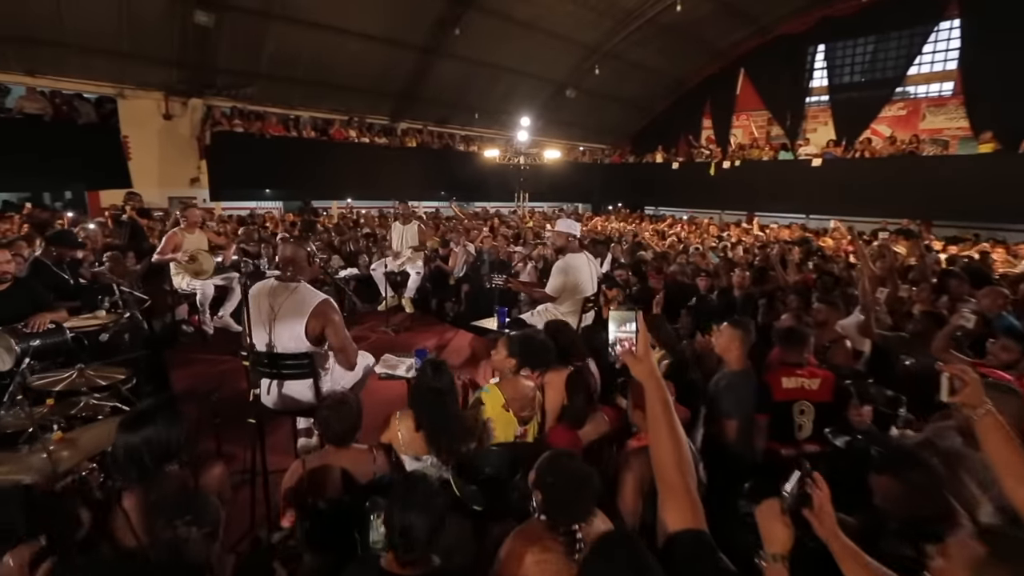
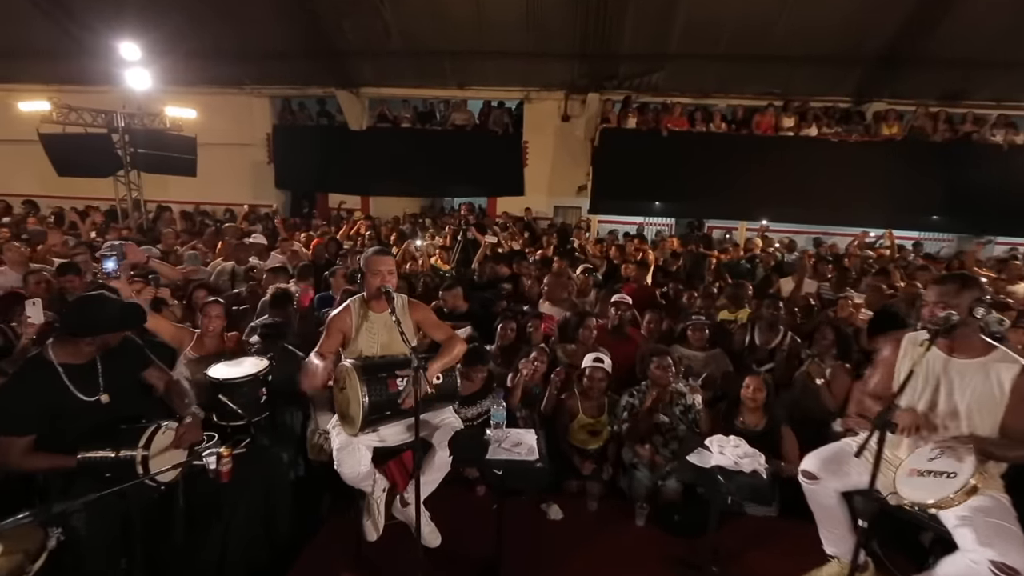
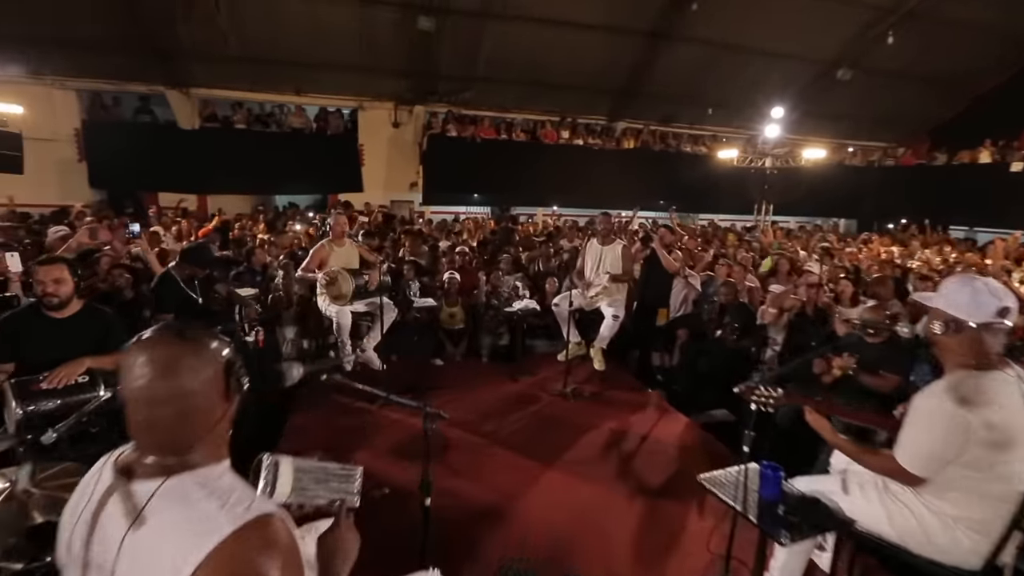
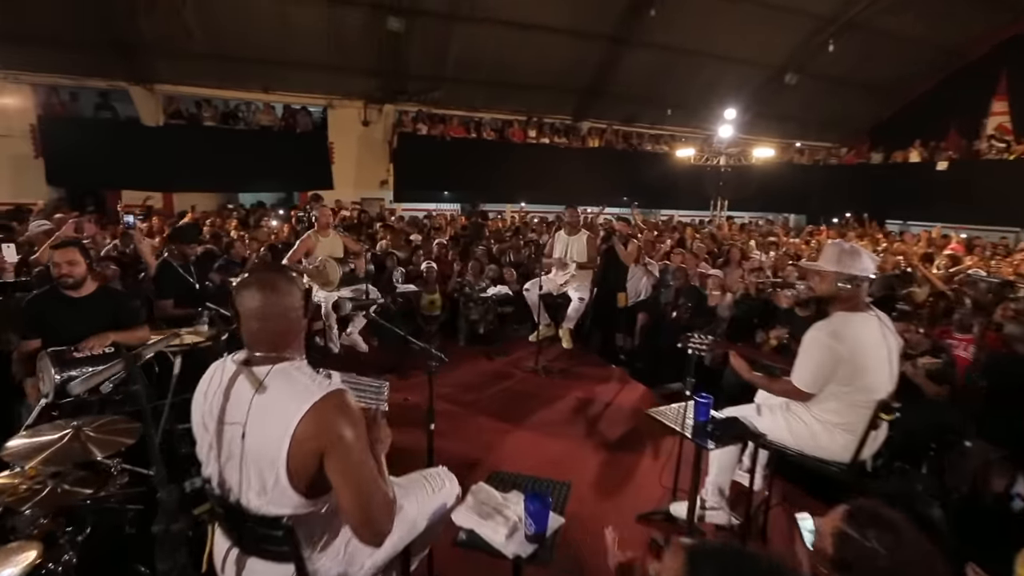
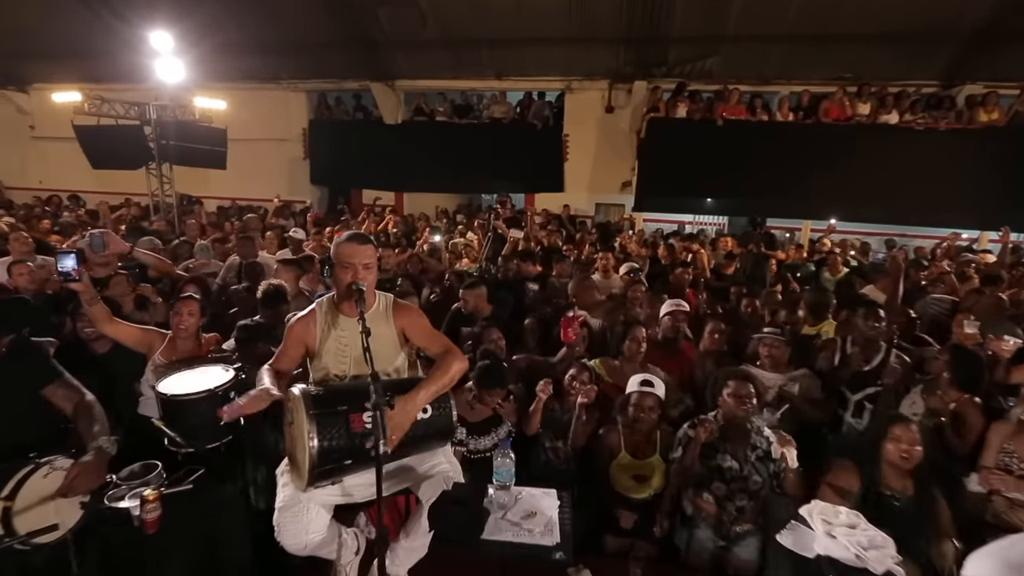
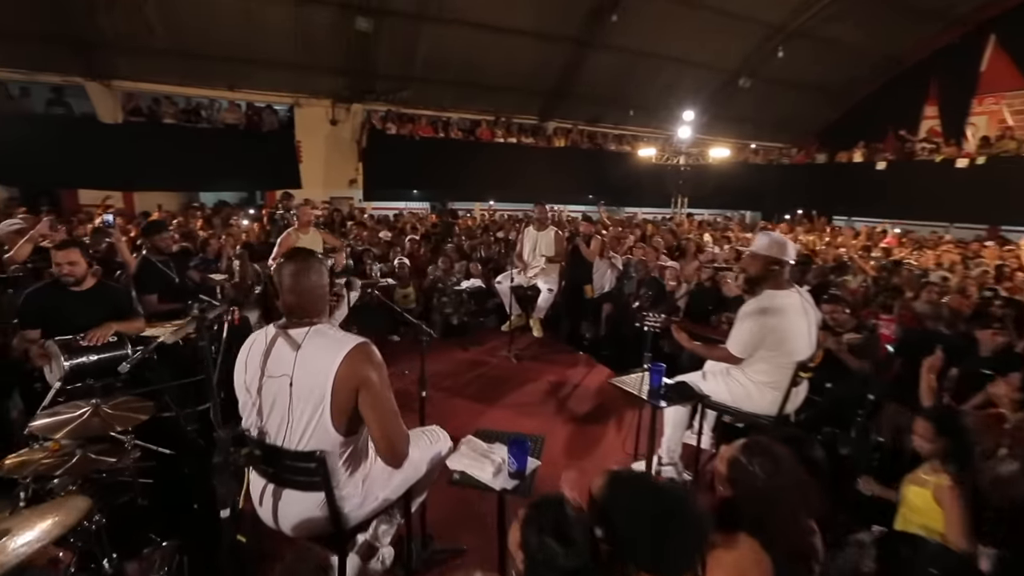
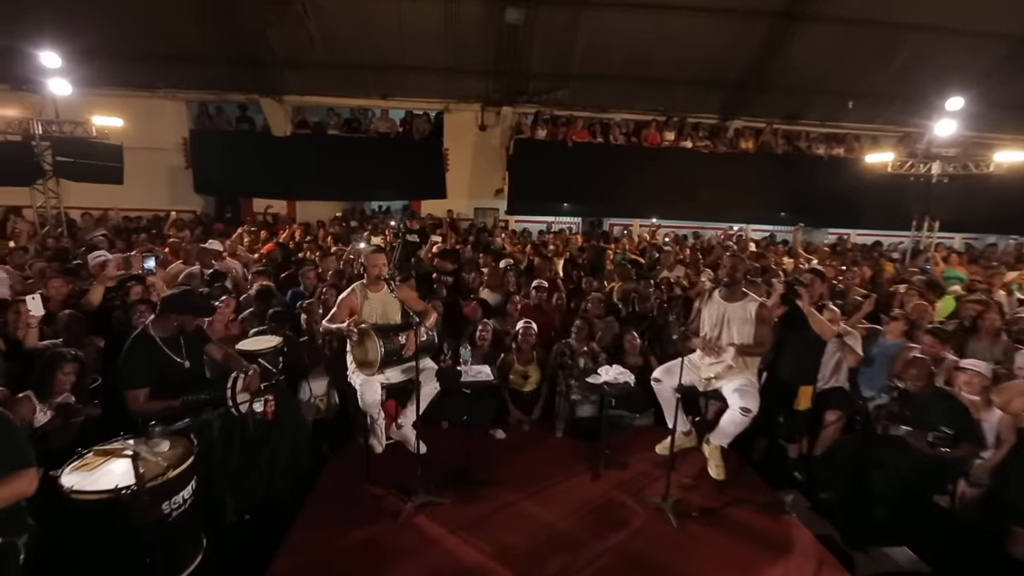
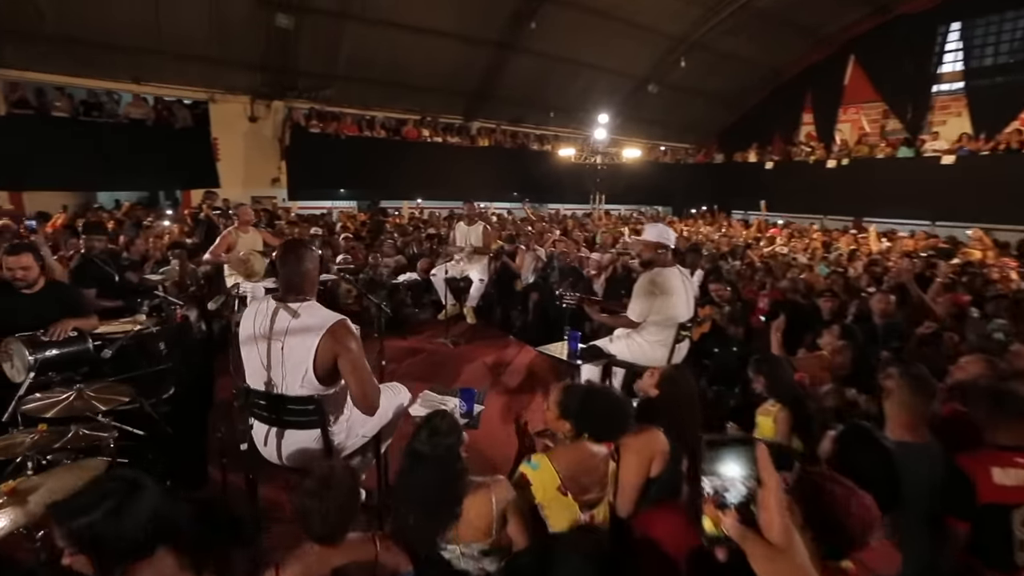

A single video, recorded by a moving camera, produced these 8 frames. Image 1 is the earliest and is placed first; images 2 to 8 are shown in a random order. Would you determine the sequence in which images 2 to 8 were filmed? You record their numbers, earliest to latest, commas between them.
8, 6, 4, 3, 7, 2, 5
